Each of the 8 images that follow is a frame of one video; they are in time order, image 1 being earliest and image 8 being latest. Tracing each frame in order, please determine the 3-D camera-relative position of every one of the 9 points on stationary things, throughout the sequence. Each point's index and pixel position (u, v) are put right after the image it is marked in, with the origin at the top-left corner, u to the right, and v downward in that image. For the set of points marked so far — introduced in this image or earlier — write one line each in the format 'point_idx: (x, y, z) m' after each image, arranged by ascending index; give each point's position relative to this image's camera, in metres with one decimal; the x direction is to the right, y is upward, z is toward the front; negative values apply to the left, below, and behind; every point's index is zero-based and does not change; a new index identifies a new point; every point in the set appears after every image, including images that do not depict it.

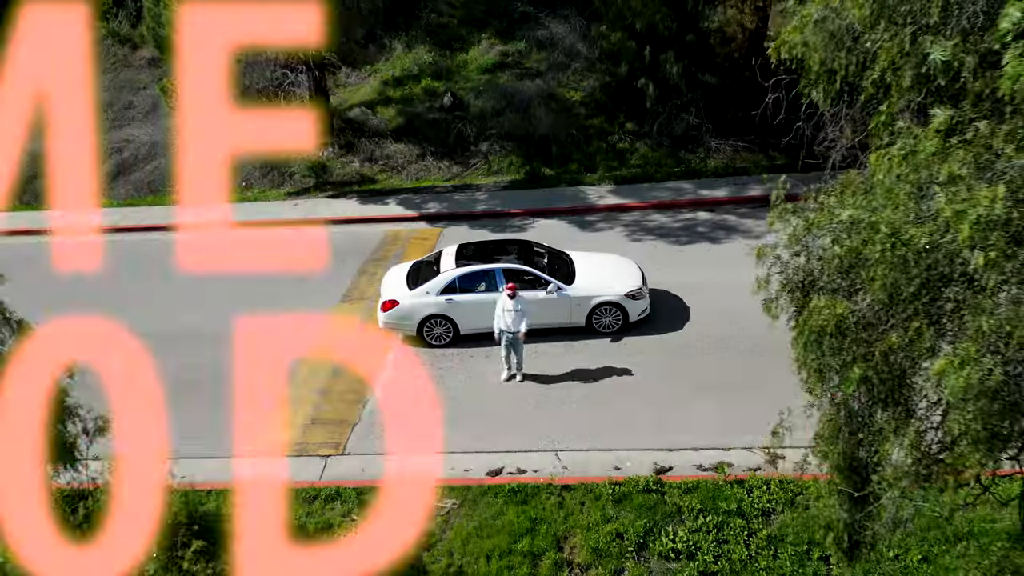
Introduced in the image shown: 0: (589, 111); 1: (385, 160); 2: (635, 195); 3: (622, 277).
0: (+1.8, +4.2, +17.4) m
1: (-2.9, +2.9, +16.7) m
2: (+2.3, +1.8, +13.9) m
3: (+1.5, +0.2, +9.6) m
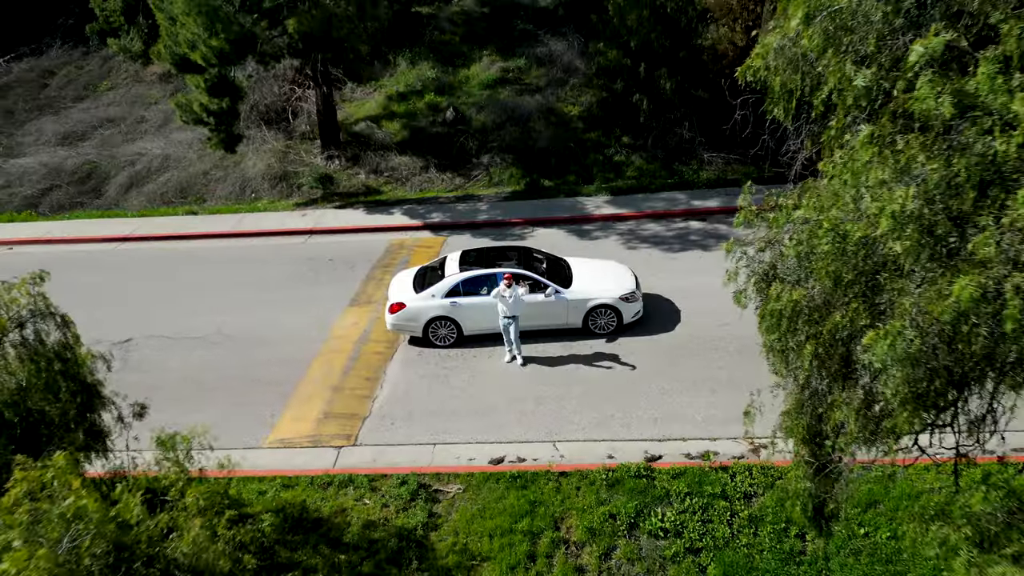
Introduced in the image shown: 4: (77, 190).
0: (+1.8, +4.1, +18.0) m
1: (-2.9, +2.8, +17.3) m
2: (+2.3, +1.7, +14.5) m
3: (+1.5, +0.1, +10.2) m
4: (-11.3, +2.5, +18.8) m
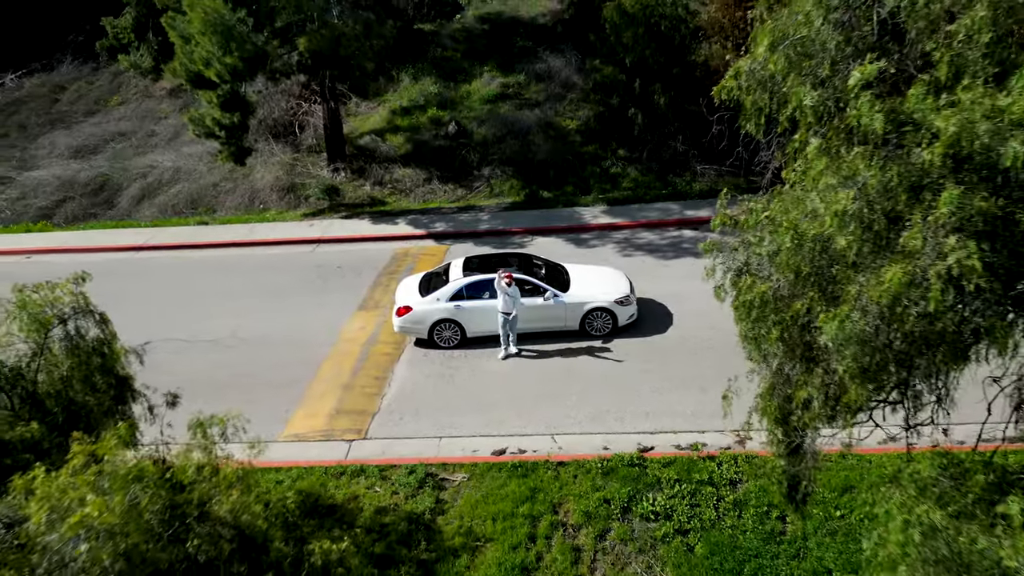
0: (+1.8, +3.8, +18.6) m
1: (-2.9, +2.6, +17.9) m
2: (+2.3, +1.5, +15.1) m
3: (+1.5, 0.0, +10.7) m
4: (-11.3, +2.3, +19.3) m
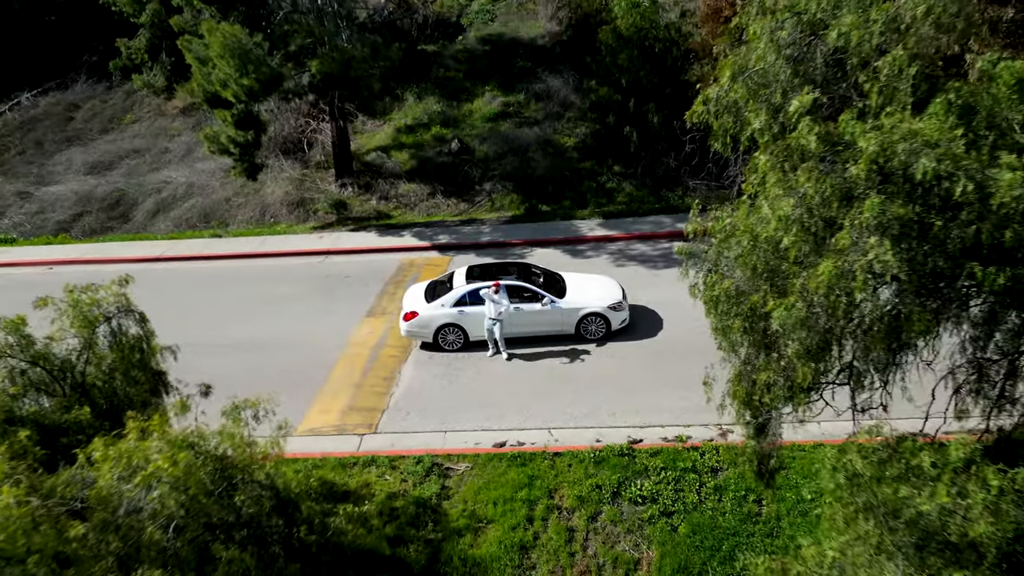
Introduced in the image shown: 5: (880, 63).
0: (+1.8, +3.6, +19.4) m
1: (-2.9, +2.3, +18.7) m
2: (+2.3, +1.3, +15.8) m
3: (+1.5, -0.1, +11.4) m
4: (-11.3, +2.0, +20.1) m
5: (+2.4, +1.5, +4.9) m
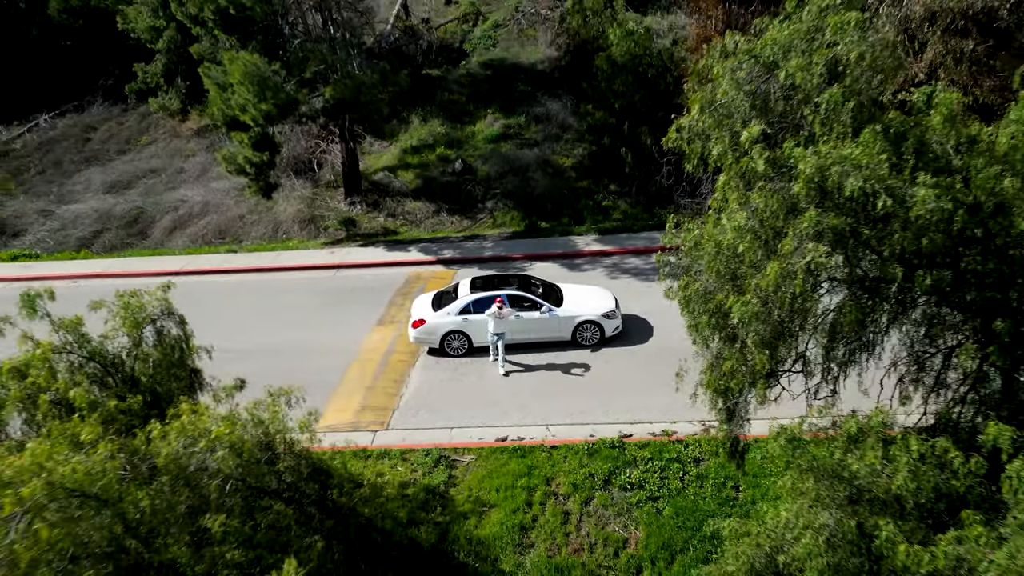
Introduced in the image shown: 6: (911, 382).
0: (+1.9, +3.2, +20.4) m
1: (-2.9, +2.0, +19.7) m
2: (+2.4, +1.0, +16.7) m
3: (+1.5, -0.2, +12.3) m
4: (-11.2, +1.6, +21.1) m
5: (+2.4, +1.5, +5.8) m
6: (+3.6, -0.9, +6.6) m
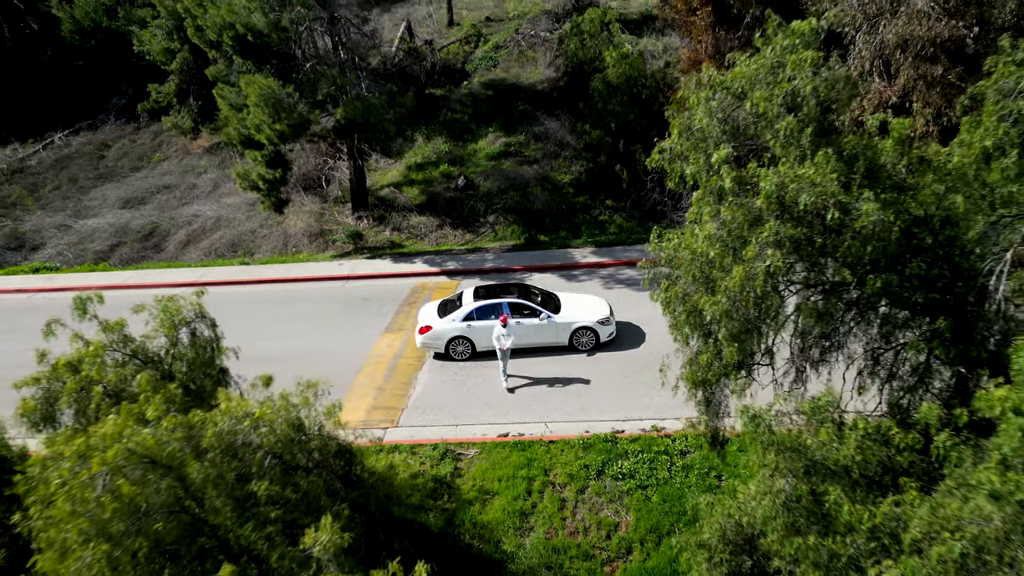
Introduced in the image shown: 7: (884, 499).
0: (+1.9, +2.9, +21.3) m
1: (-2.9, +1.6, +20.5) m
2: (+2.4, +0.8, +17.6) m
3: (+1.5, -0.4, +13.1) m
4: (-11.2, +1.3, +21.9) m
5: (+2.5, +1.5, +6.6) m
6: (+3.7, -0.9, +7.5) m
7: (+2.8, -1.6, +5.5) m
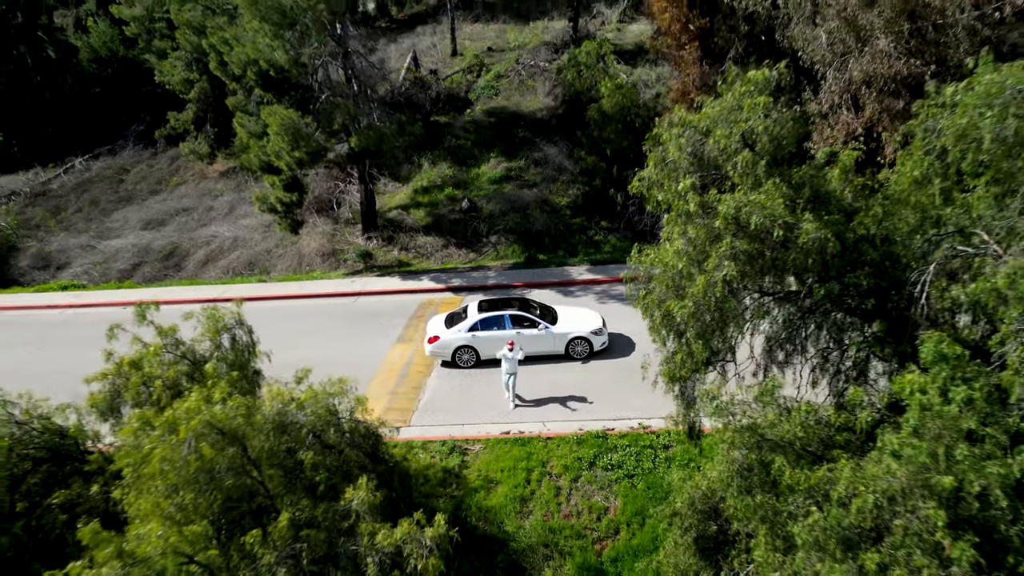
0: (+1.9, +2.4, +22.6) m
1: (-2.9, +1.2, +21.8) m
2: (+2.4, +0.4, +18.8) m
3: (+1.5, -0.7, +14.4) m
4: (-11.2, +0.7, +23.2) m
5: (+2.5, +1.4, +7.9) m
6: (+3.7, -1.0, +8.7) m
7: (+2.9, -1.6, +6.7) m
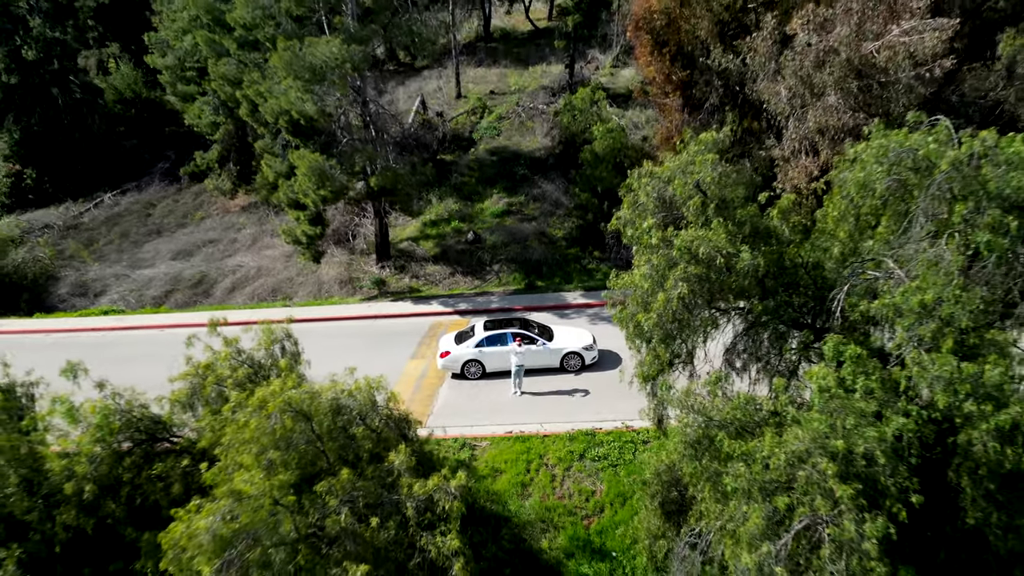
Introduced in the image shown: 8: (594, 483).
0: (+1.9, +1.5, +24.8) m
1: (-2.8, +0.3, +23.9) m
2: (+2.4, -0.3, +20.9) m
3: (+1.6, -1.1, +16.4) m
4: (-11.2, -0.1, +25.3) m
5: (+2.5, +1.2, +10.0) m
6: (+3.7, -1.2, +10.7) m
7: (+2.9, -1.8, +8.7) m
8: (+1.4, -3.2, +12.1) m
